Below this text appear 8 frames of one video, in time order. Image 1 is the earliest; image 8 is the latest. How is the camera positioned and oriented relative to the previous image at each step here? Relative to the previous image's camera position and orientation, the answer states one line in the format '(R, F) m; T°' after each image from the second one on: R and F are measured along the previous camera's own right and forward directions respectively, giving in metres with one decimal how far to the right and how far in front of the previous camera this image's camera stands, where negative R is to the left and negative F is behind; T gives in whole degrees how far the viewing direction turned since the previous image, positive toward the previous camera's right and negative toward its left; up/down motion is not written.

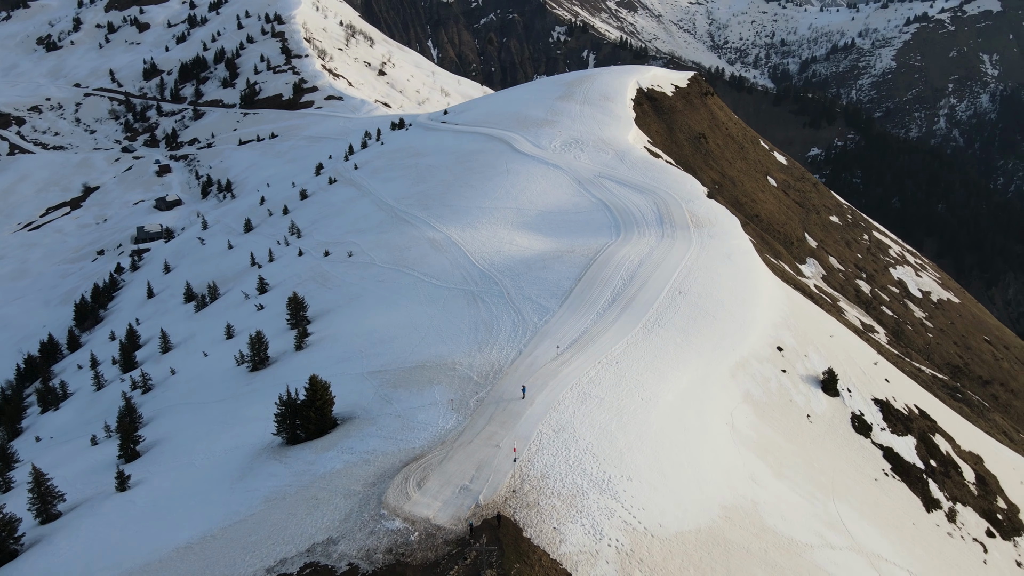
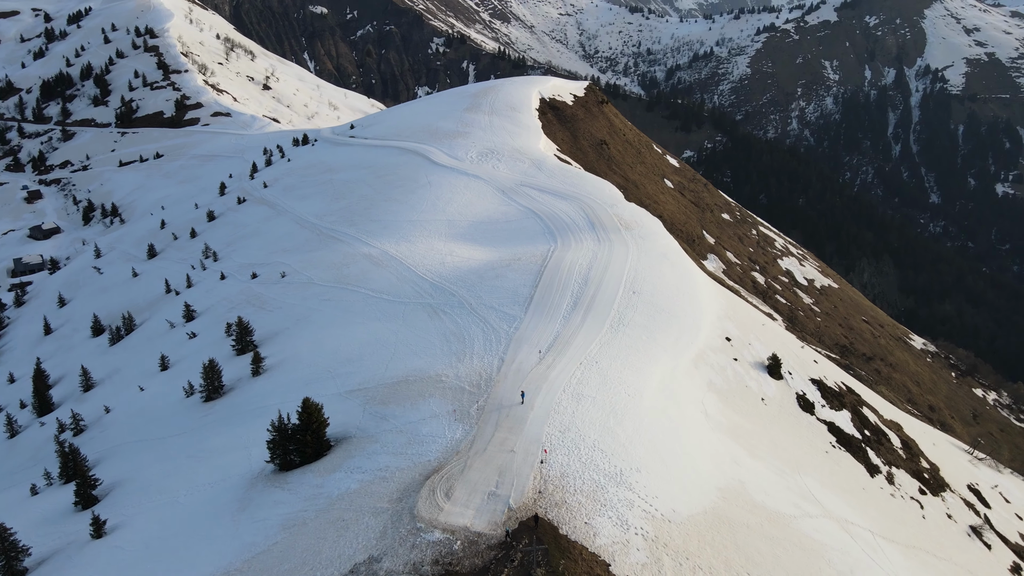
(-2.7, -0.3) m; +9°
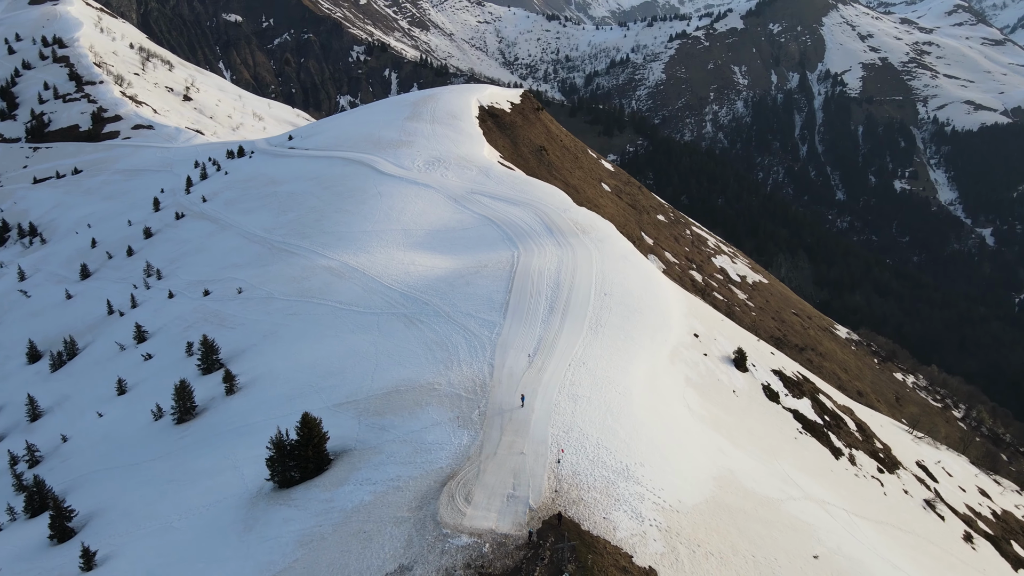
(-1.8, -0.3) m; +6°
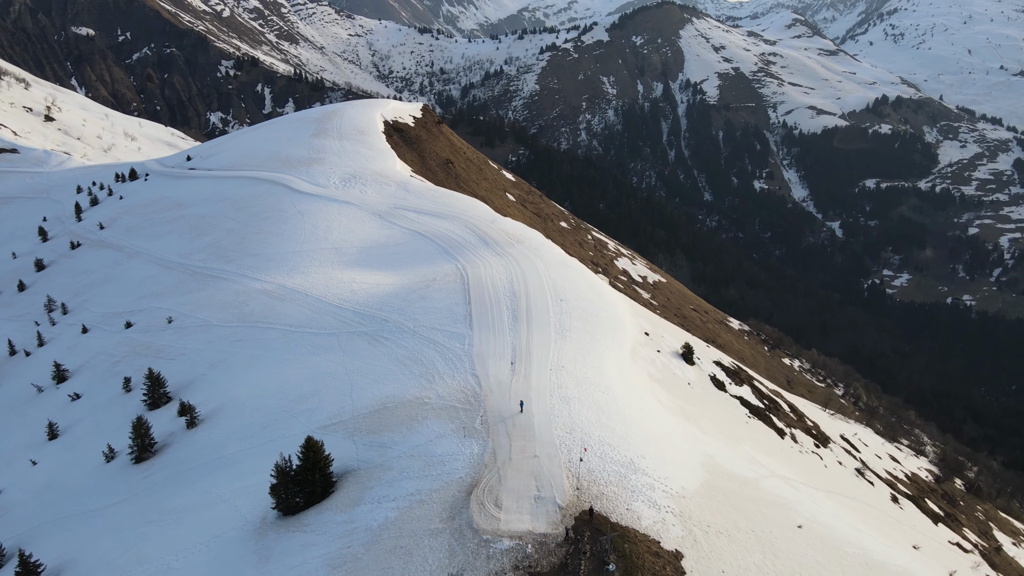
(-2.9, -0.4) m; +9°
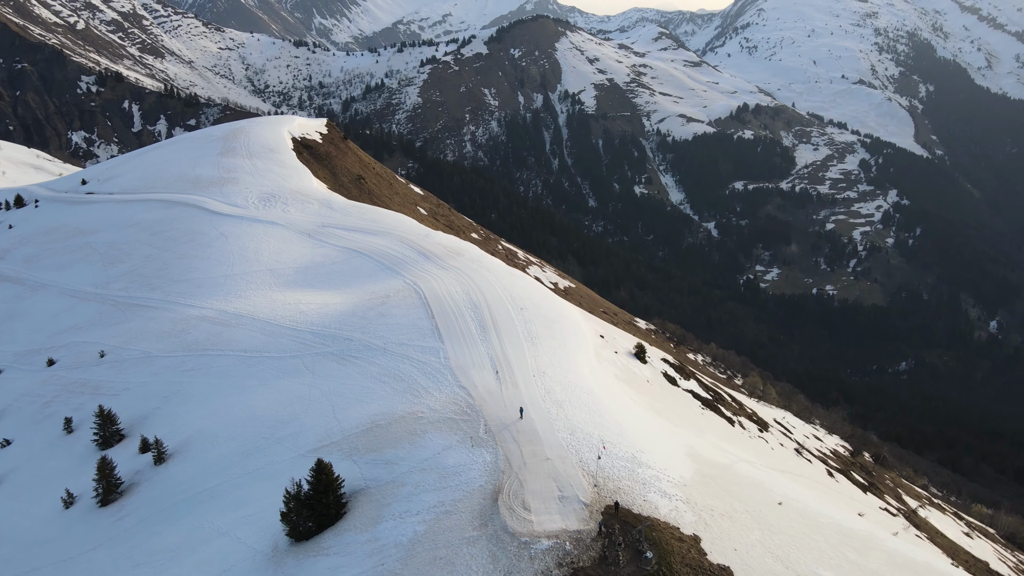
(-2.9, -0.4) m; +9°
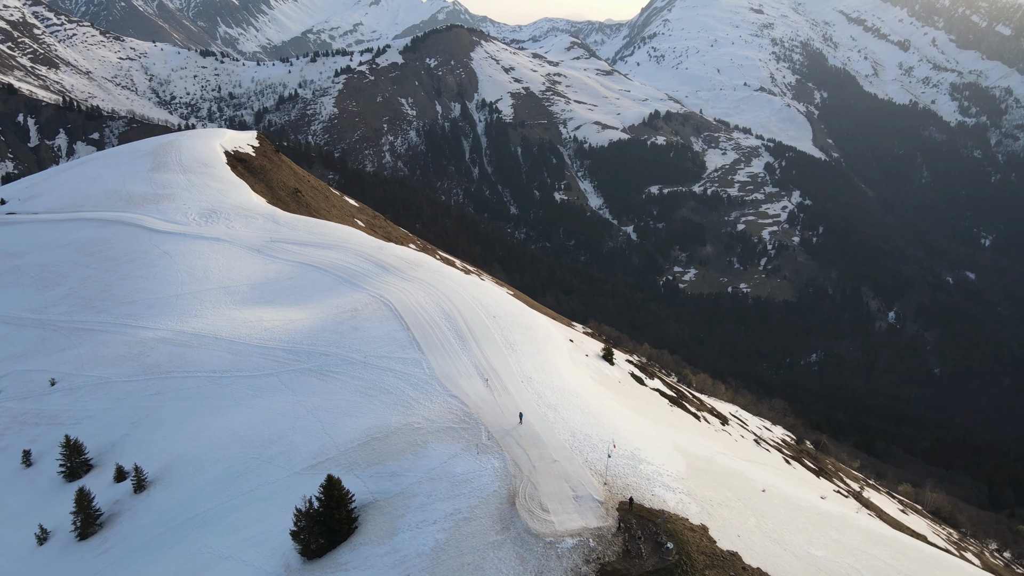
(-2.1, -0.3) m; +6°
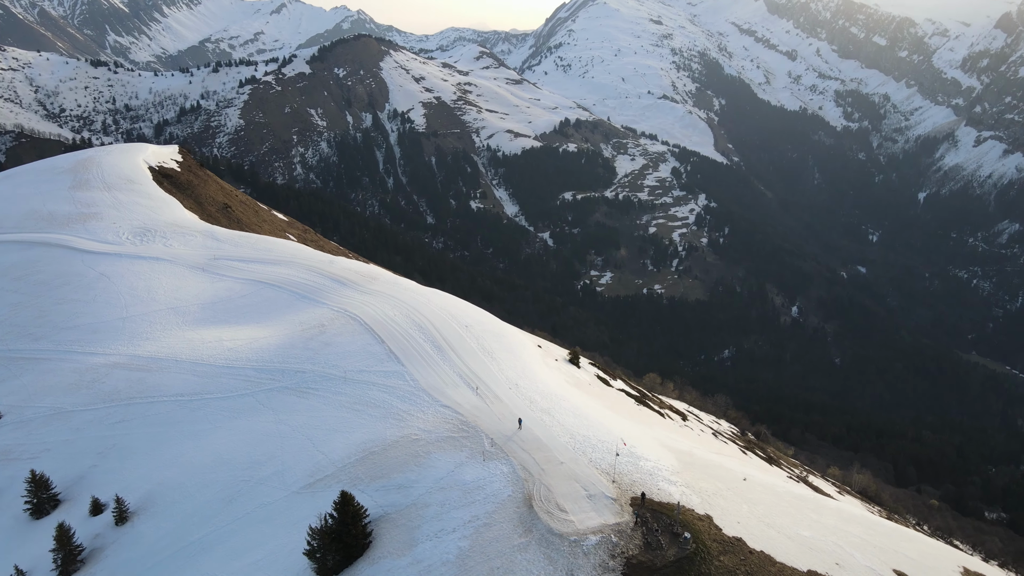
(-2.2, -0.3) m; +7°
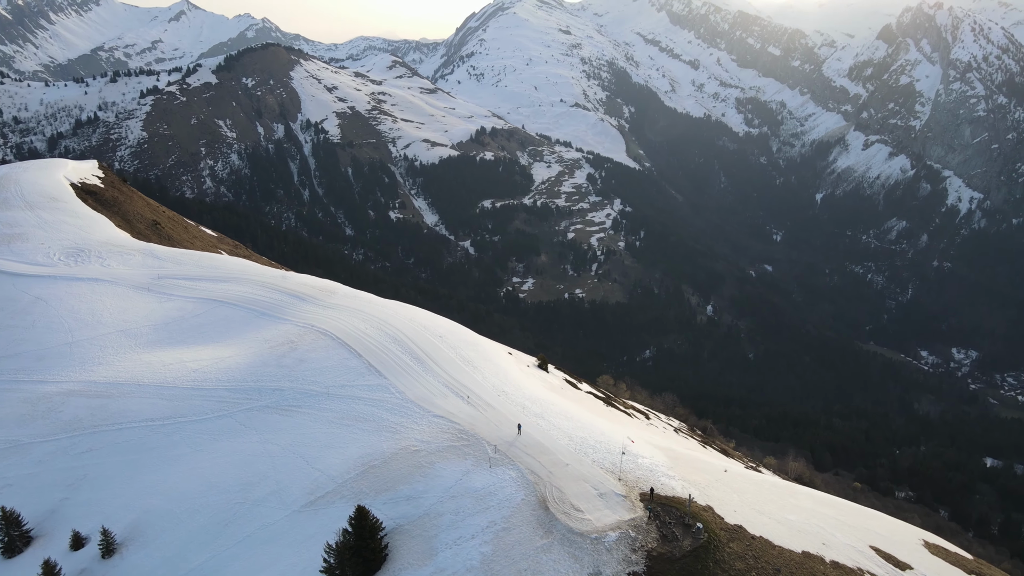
(-2.2, -0.3) m; +6°
